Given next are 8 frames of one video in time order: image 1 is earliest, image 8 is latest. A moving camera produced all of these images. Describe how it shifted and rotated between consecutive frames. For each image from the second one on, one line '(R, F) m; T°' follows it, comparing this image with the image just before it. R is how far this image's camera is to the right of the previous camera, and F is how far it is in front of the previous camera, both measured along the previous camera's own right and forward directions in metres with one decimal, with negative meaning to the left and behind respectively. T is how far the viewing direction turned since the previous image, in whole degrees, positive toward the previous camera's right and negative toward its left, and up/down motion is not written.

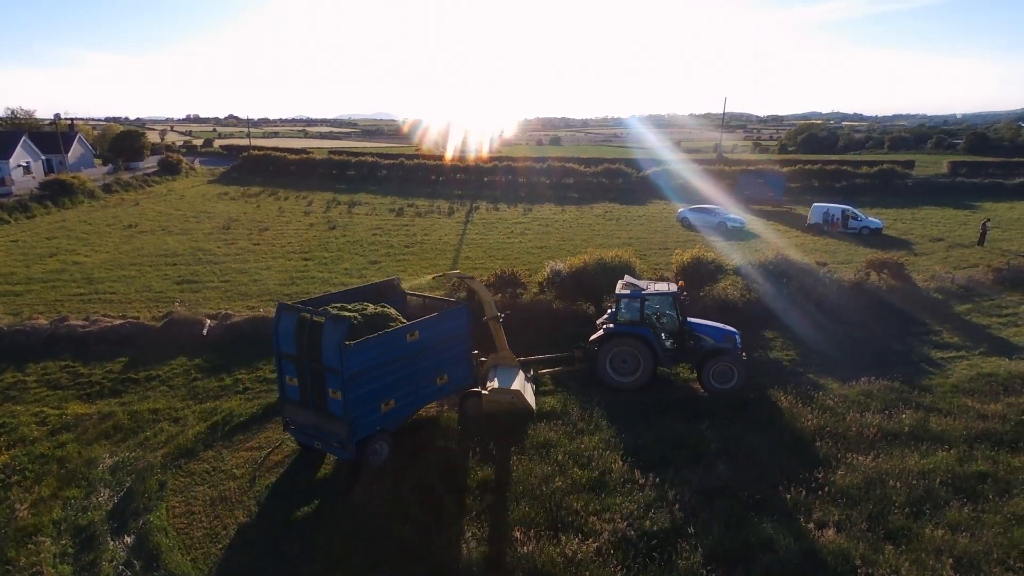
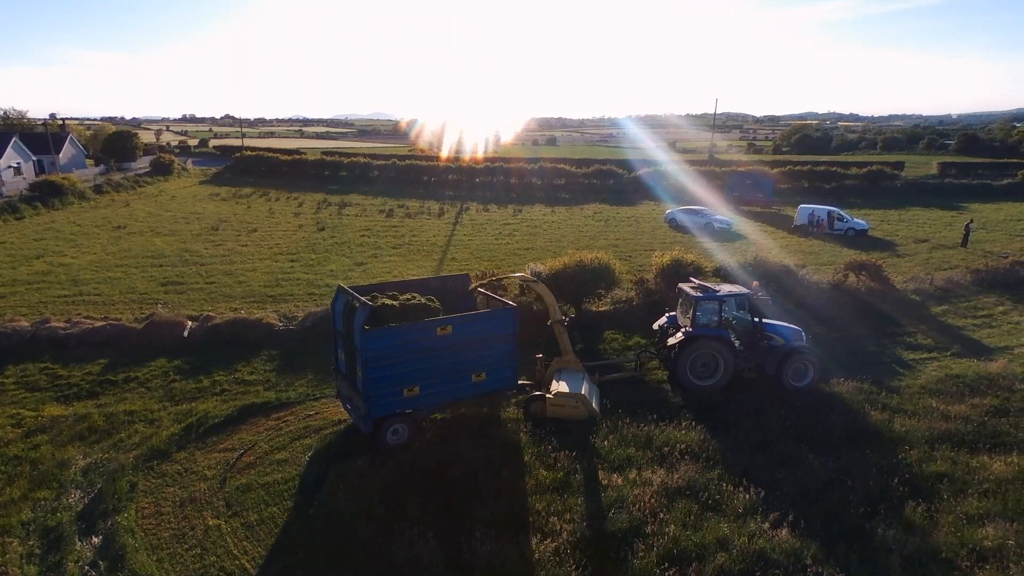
(+0.4, -0.1) m; 0°
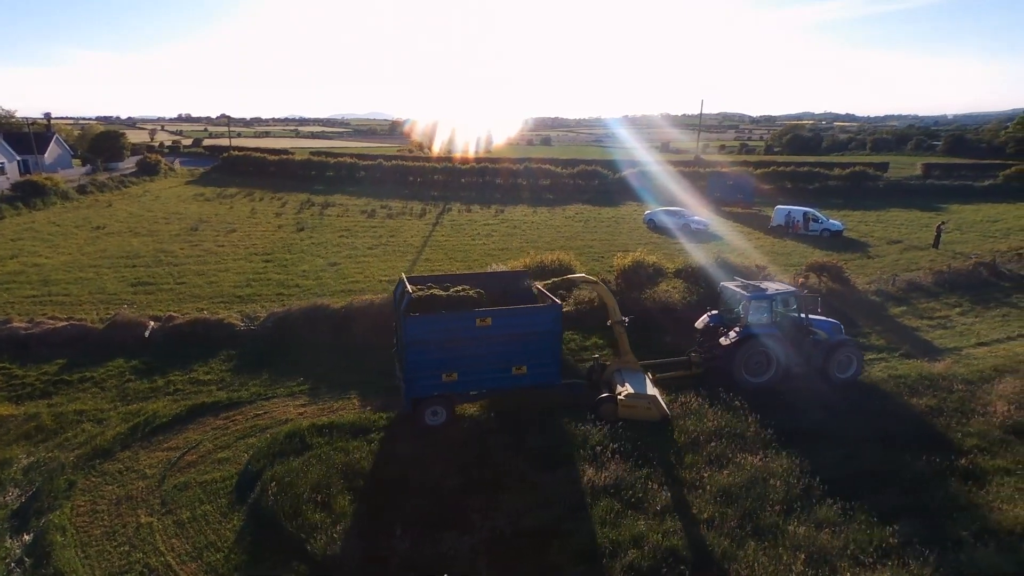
(+0.8, -0.1) m; 0°
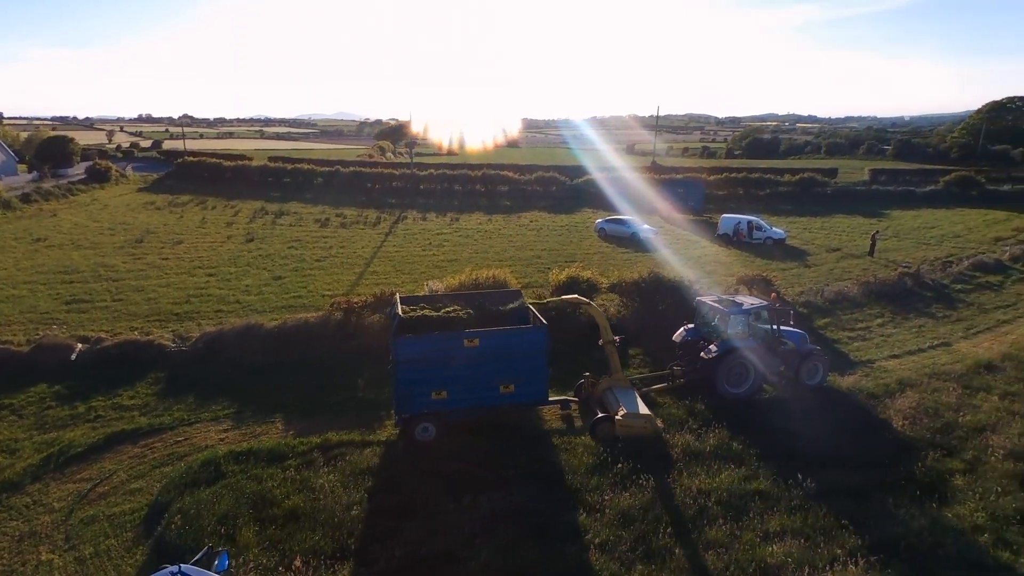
(+0.8, -0.2) m; +3°
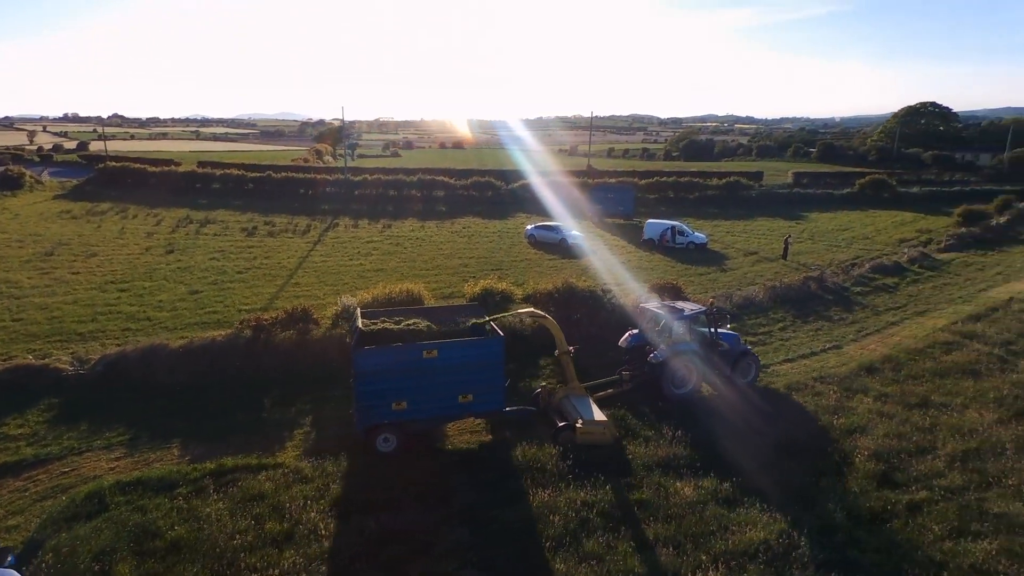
(+0.8, -0.2) m; +4°
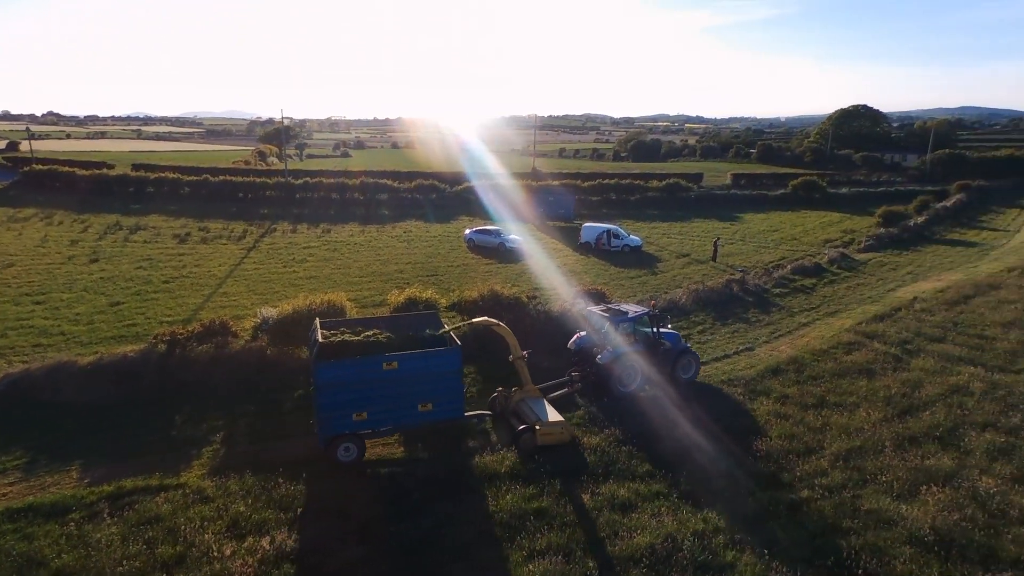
(+0.8, -0.2) m; +4°
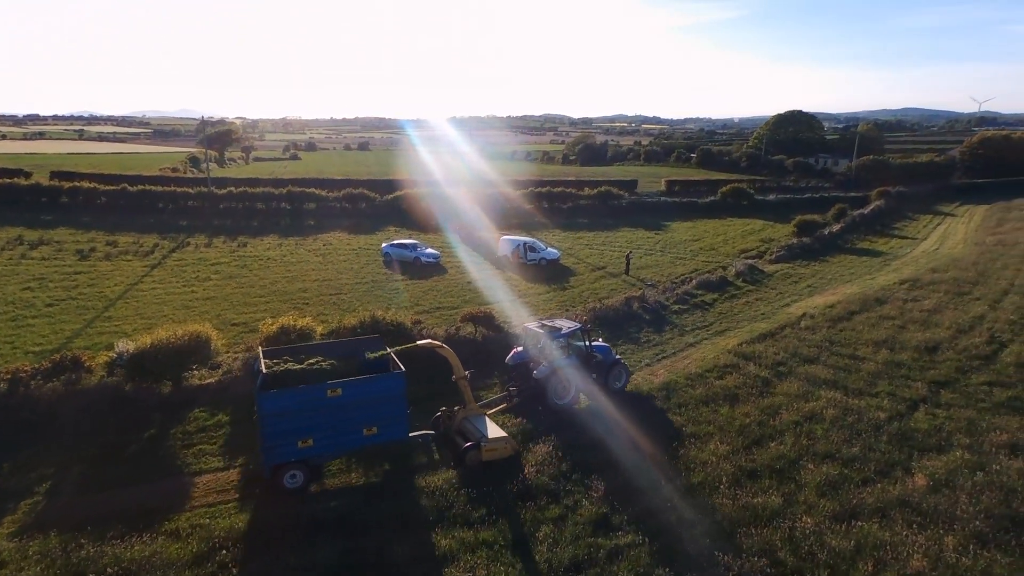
(+2.0, +0.2) m; +3°
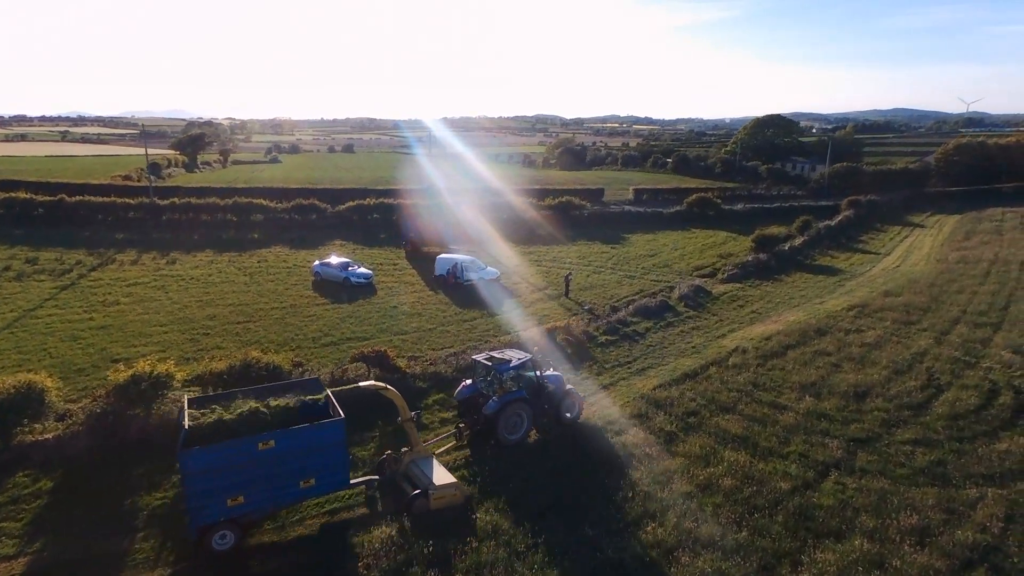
(+2.3, +1.5) m; 0°
